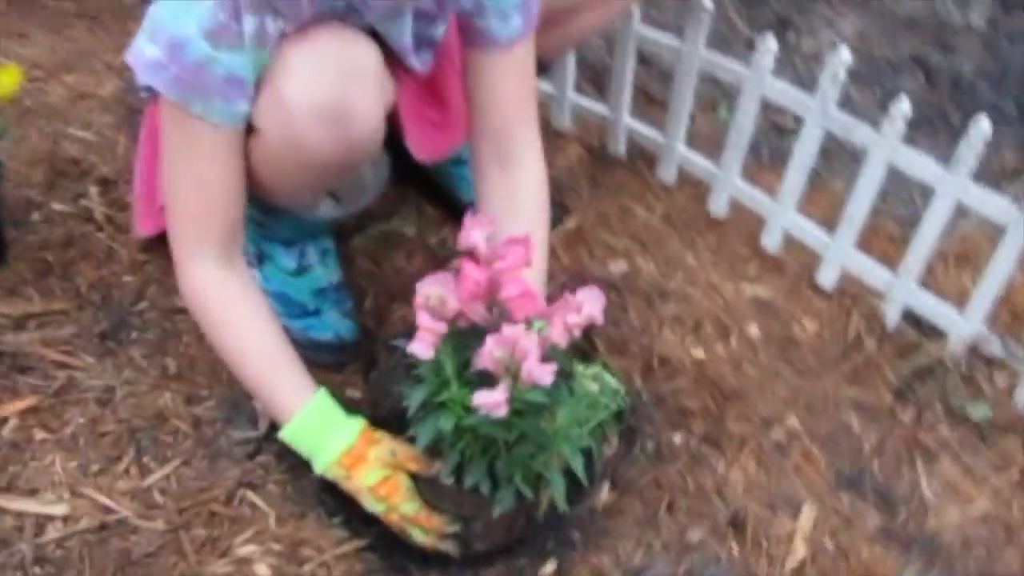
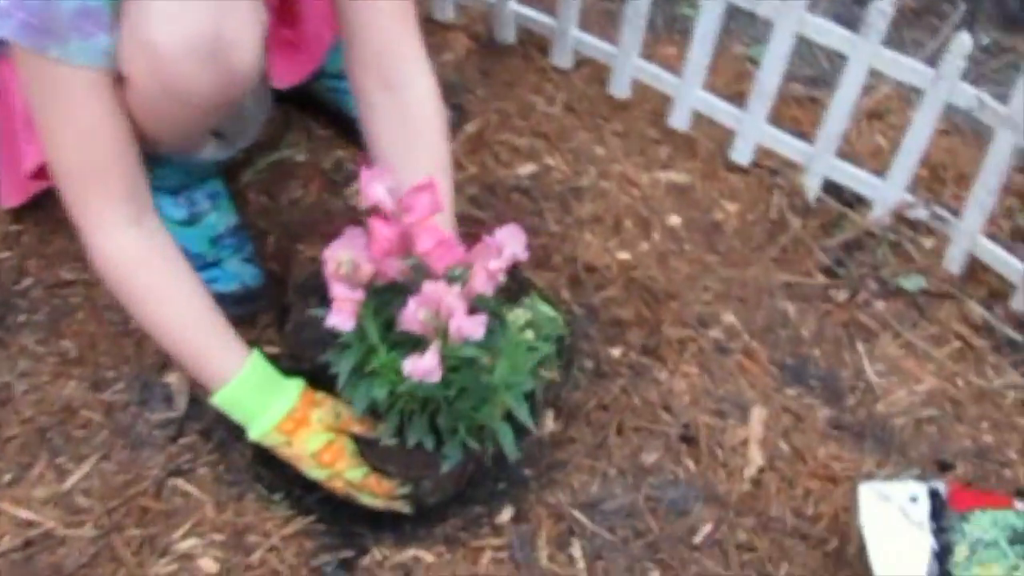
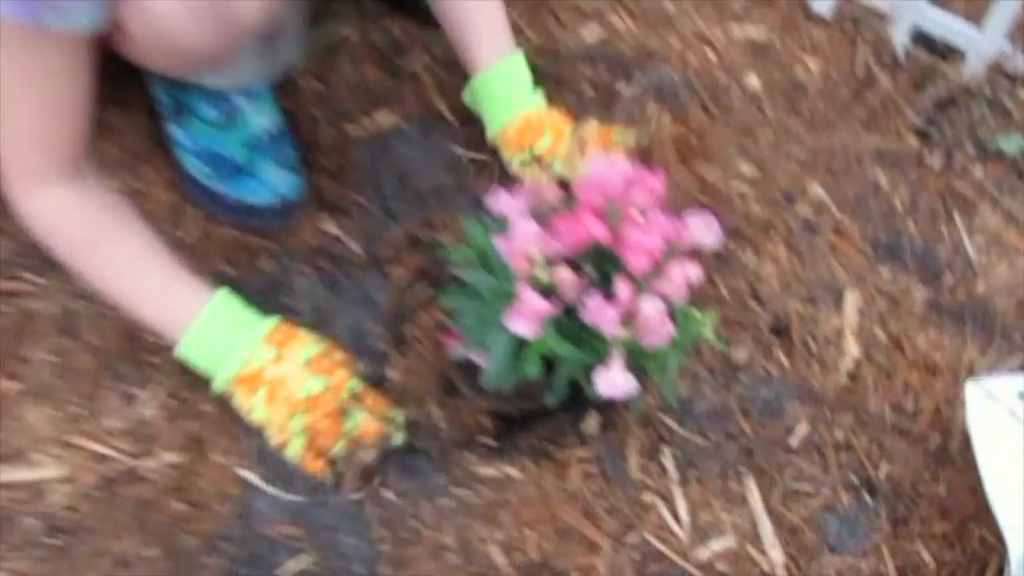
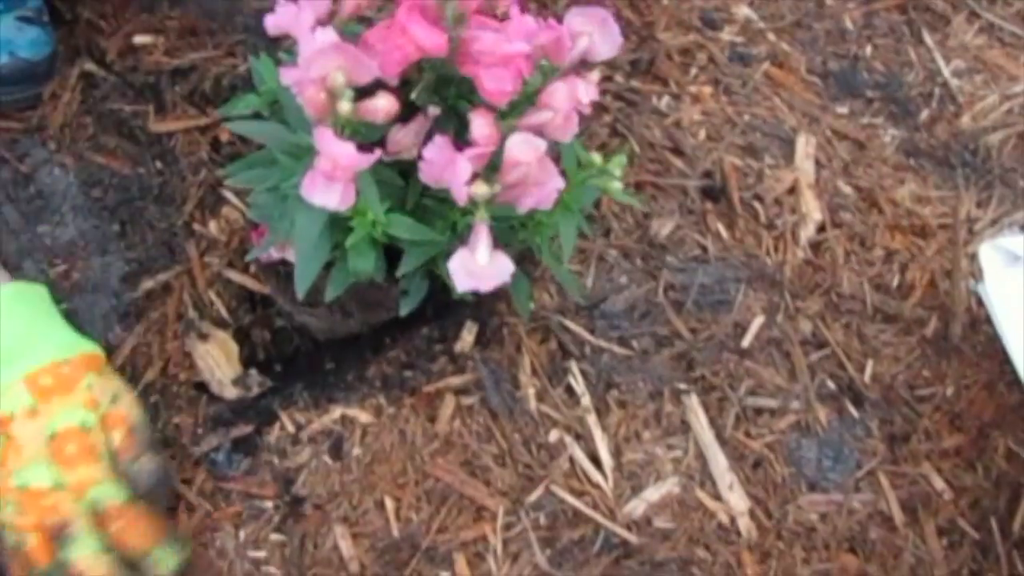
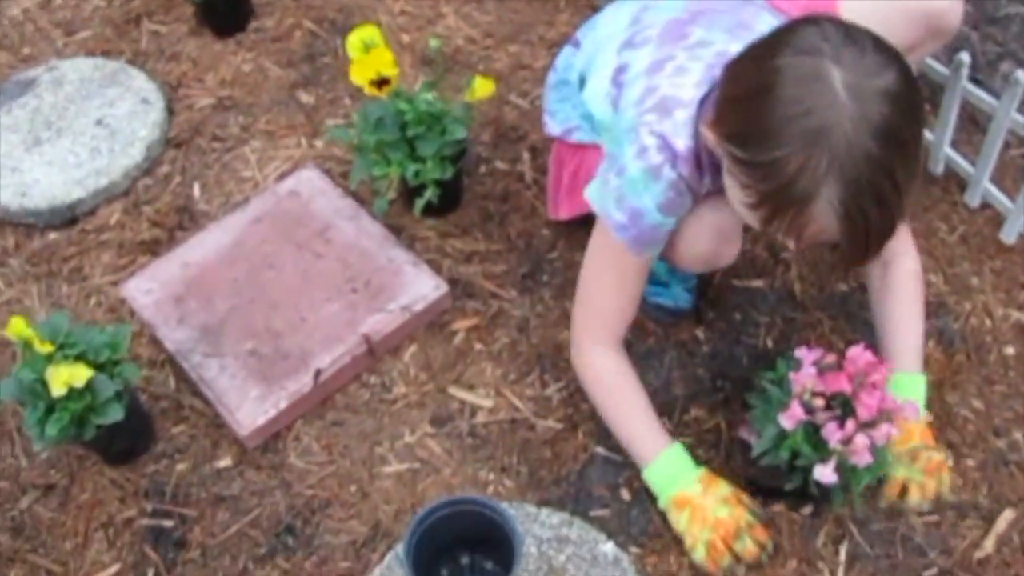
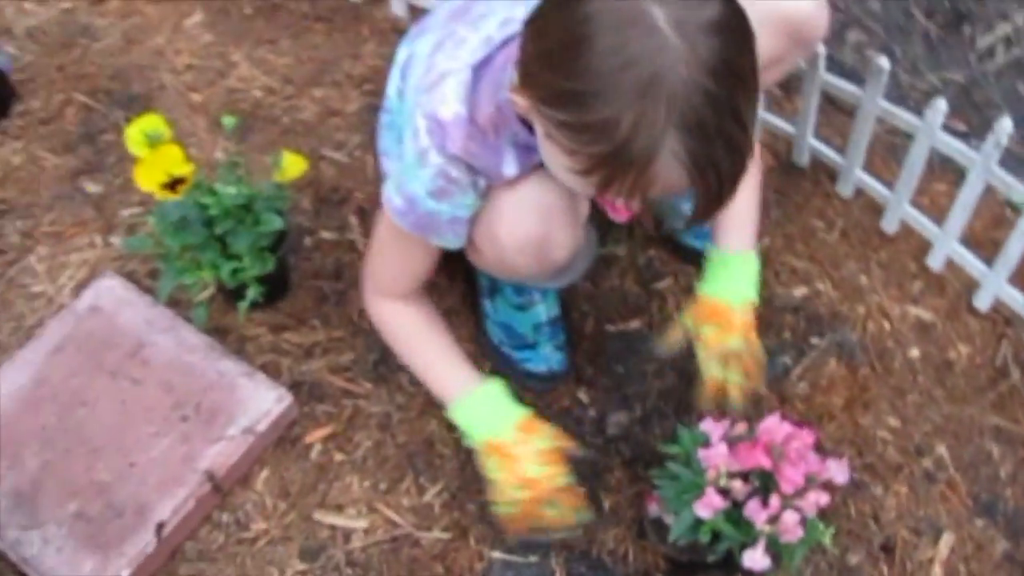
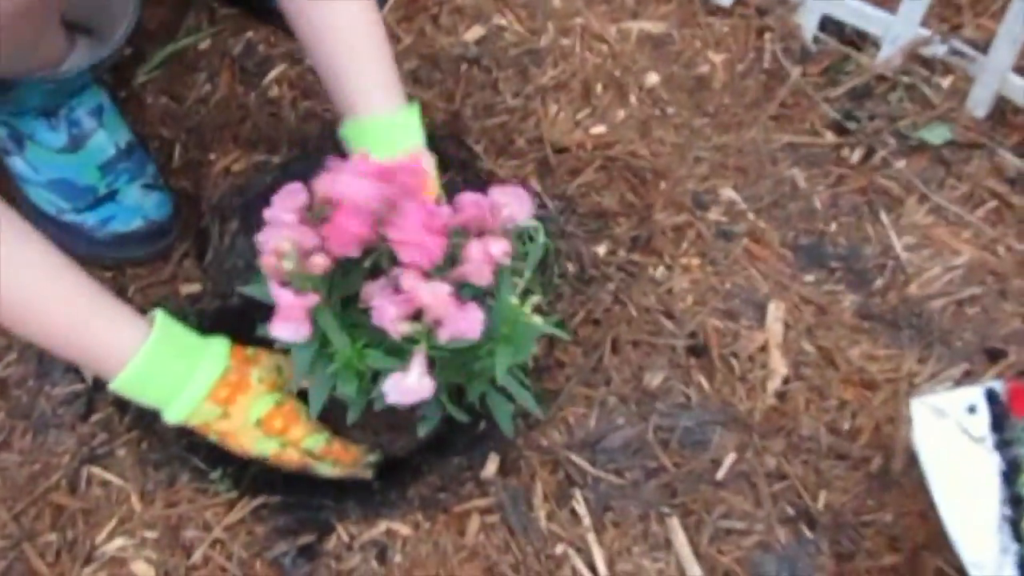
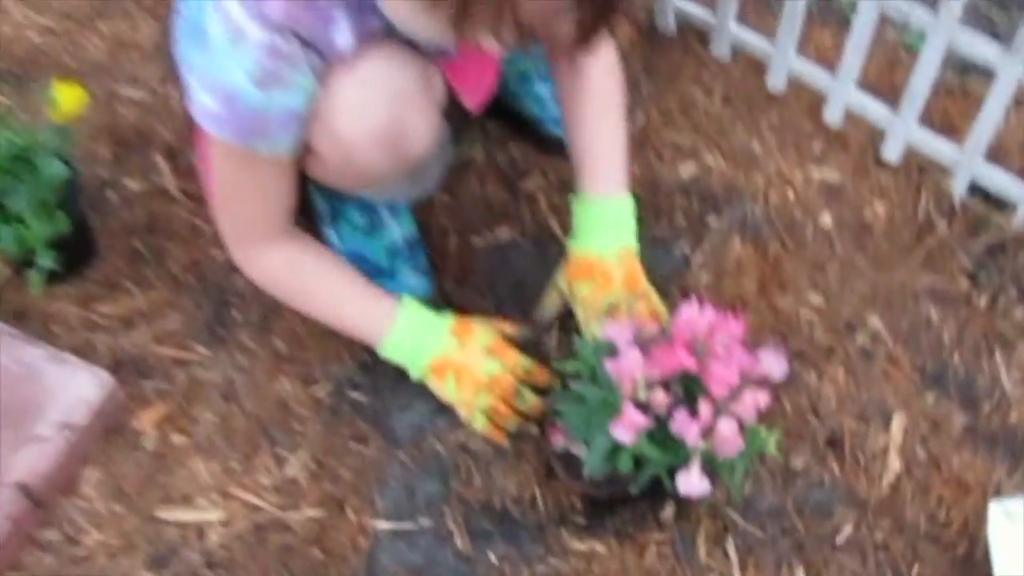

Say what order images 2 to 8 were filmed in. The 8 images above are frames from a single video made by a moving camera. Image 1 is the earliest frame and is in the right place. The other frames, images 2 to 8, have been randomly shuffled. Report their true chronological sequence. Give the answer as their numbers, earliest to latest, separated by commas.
2, 7, 4, 3, 8, 6, 5
